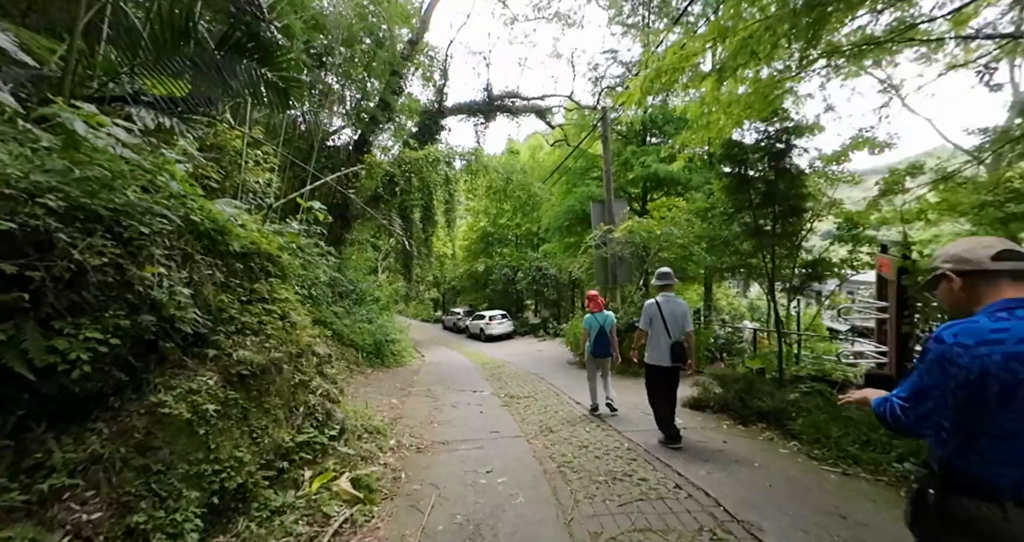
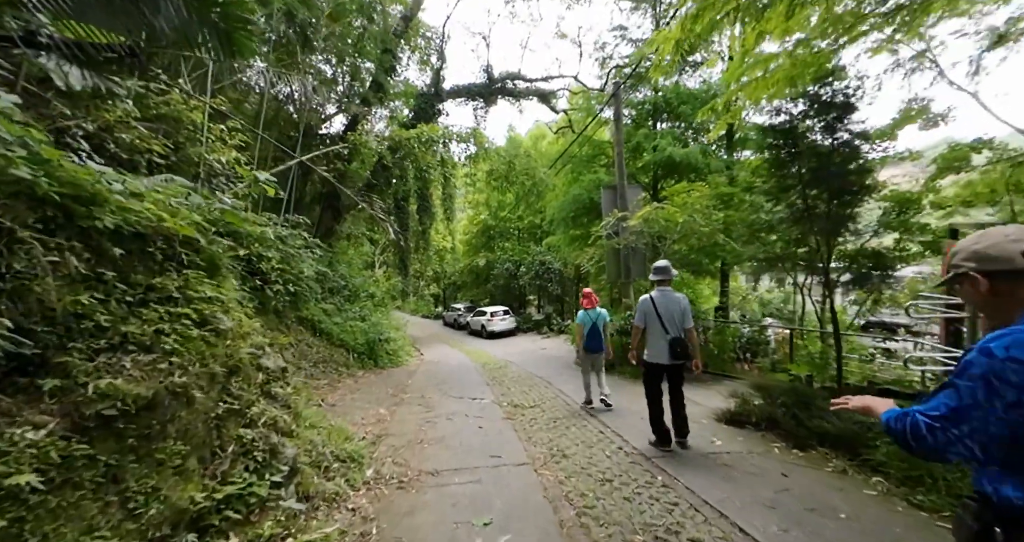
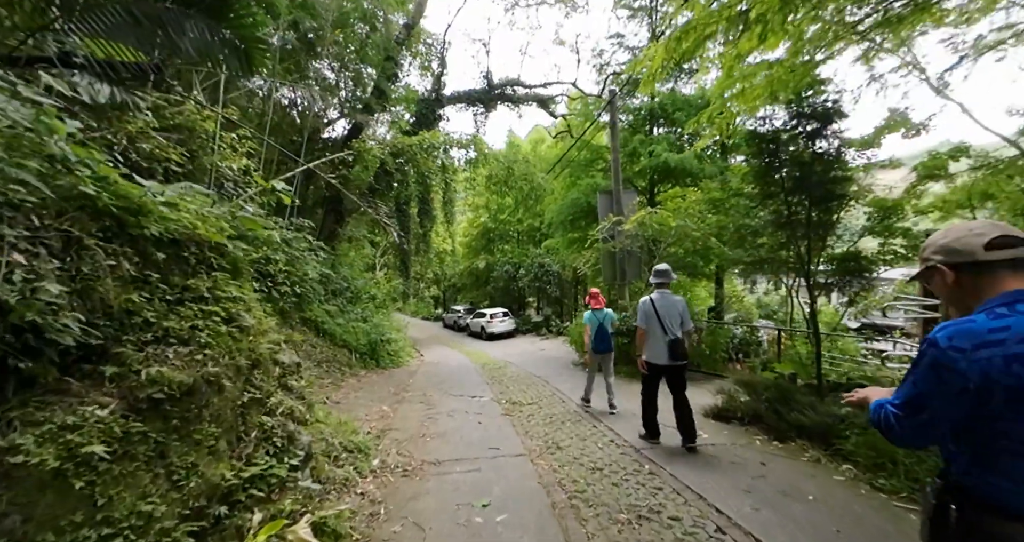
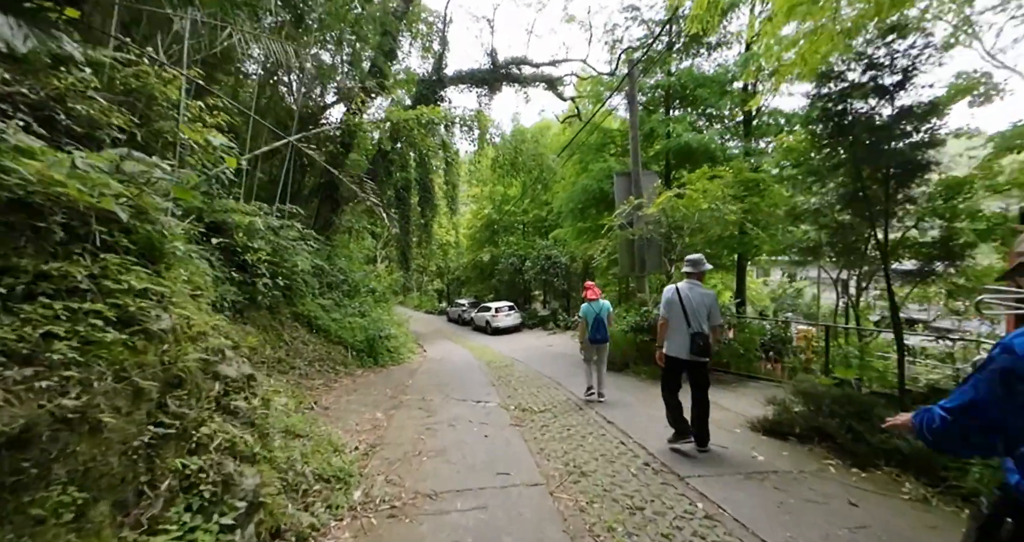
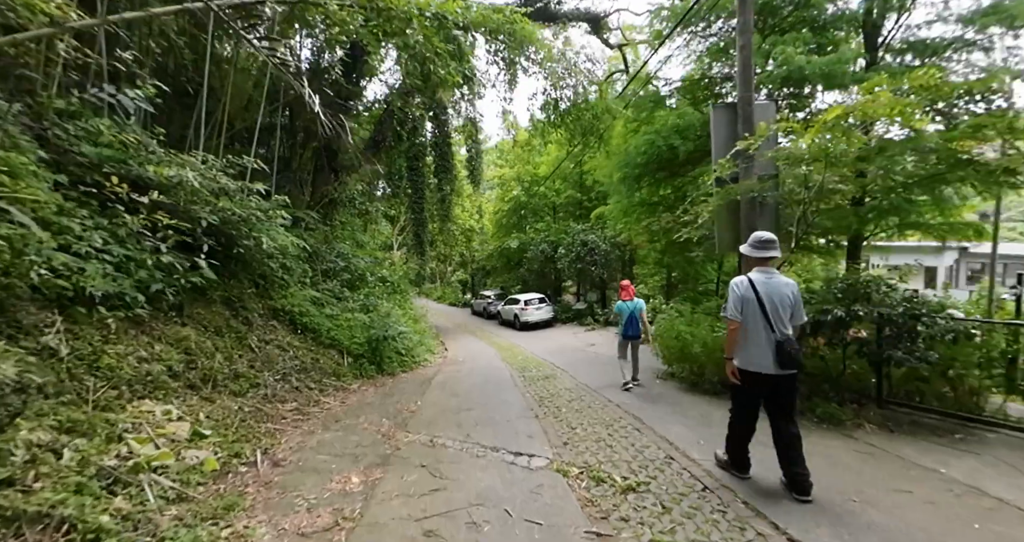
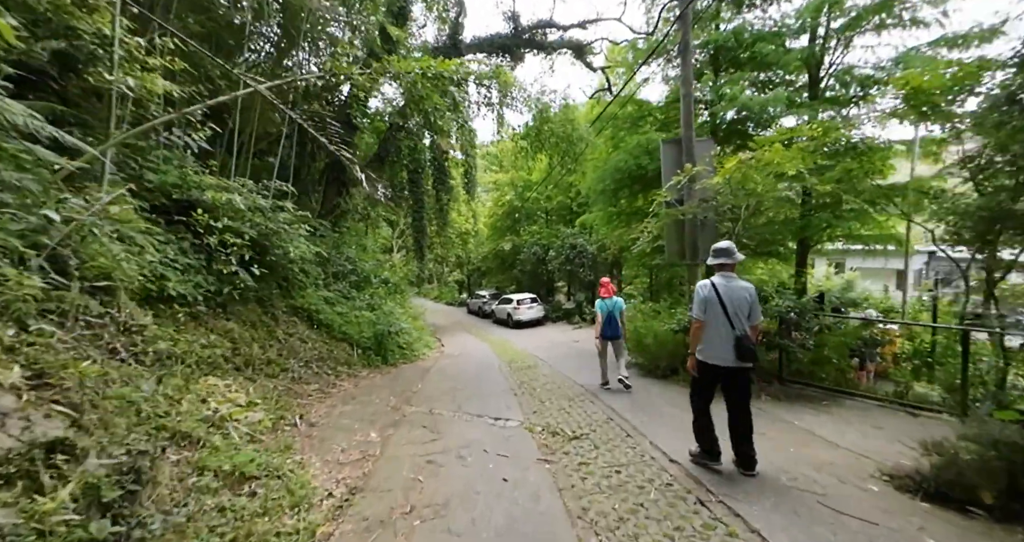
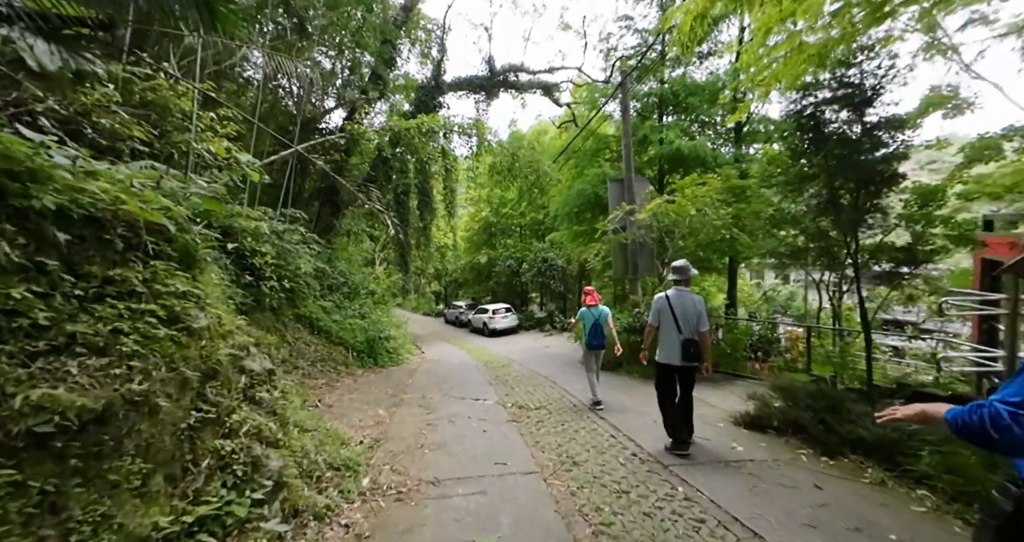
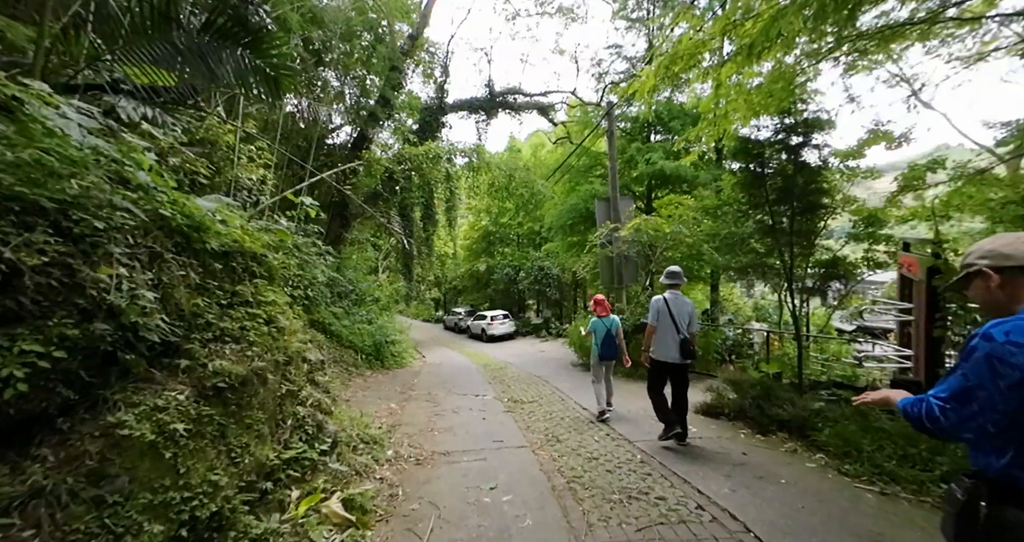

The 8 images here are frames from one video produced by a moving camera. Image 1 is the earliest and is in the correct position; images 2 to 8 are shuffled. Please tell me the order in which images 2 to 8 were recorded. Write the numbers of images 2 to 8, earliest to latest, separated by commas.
8, 3, 2, 7, 4, 6, 5
